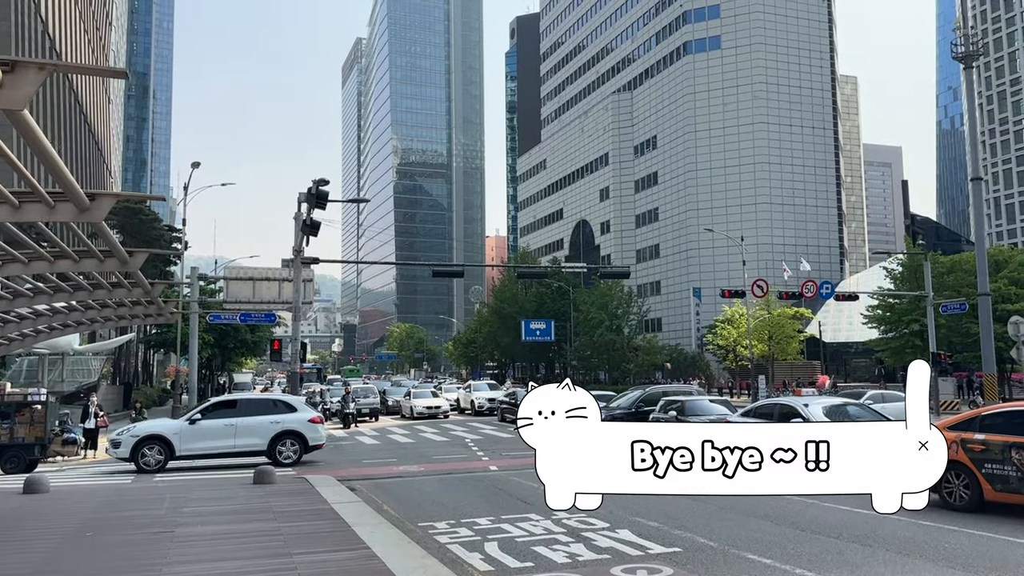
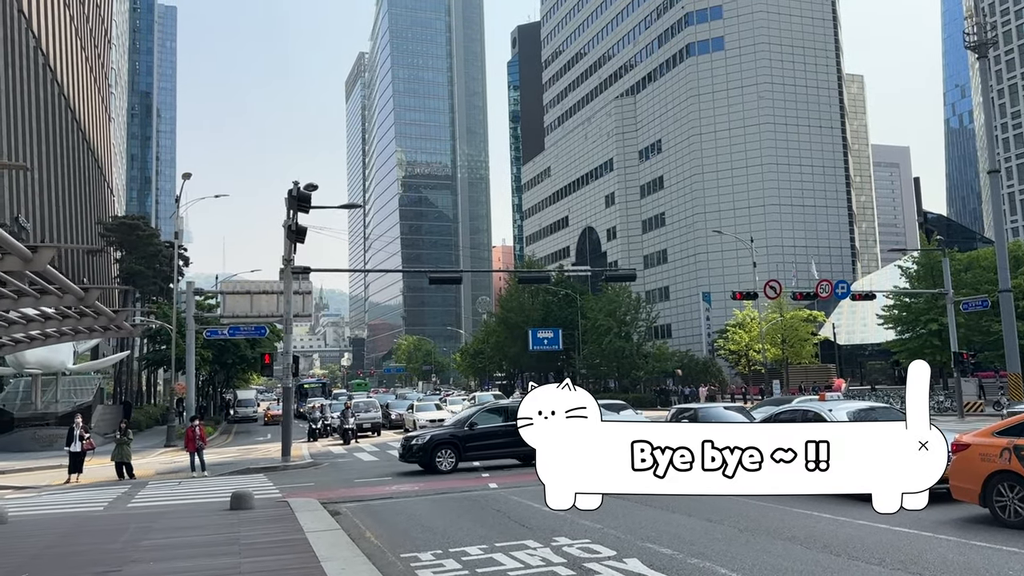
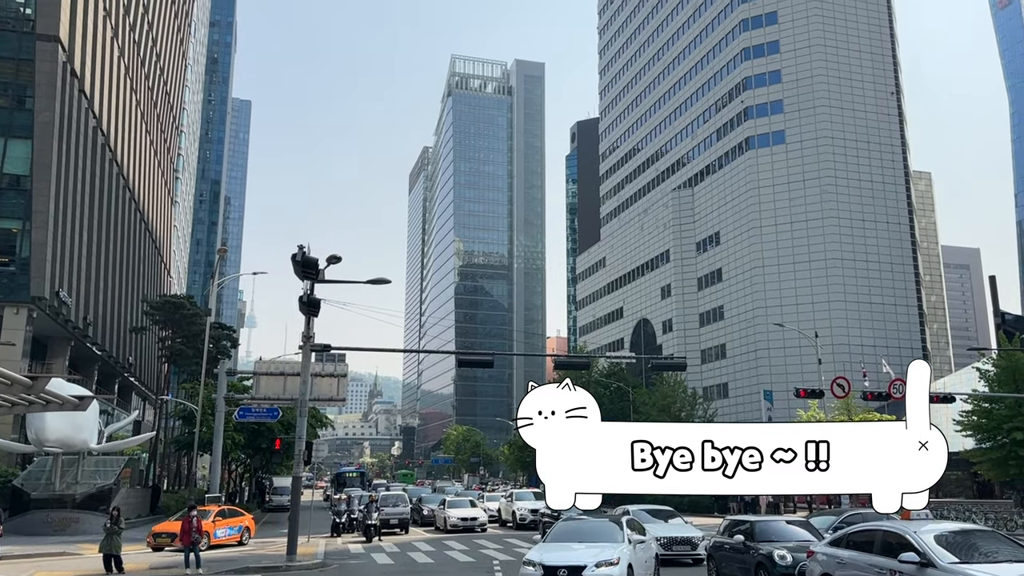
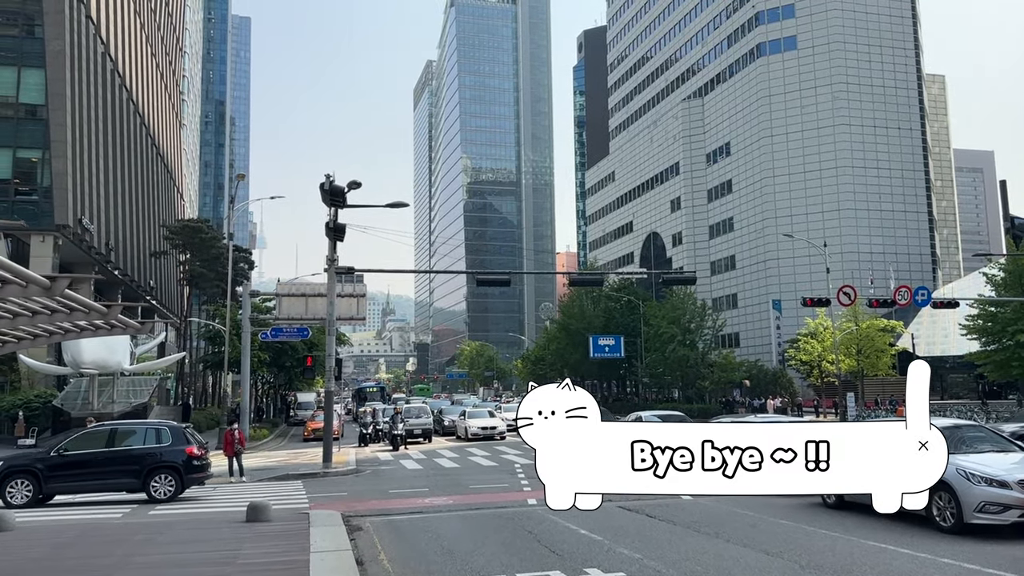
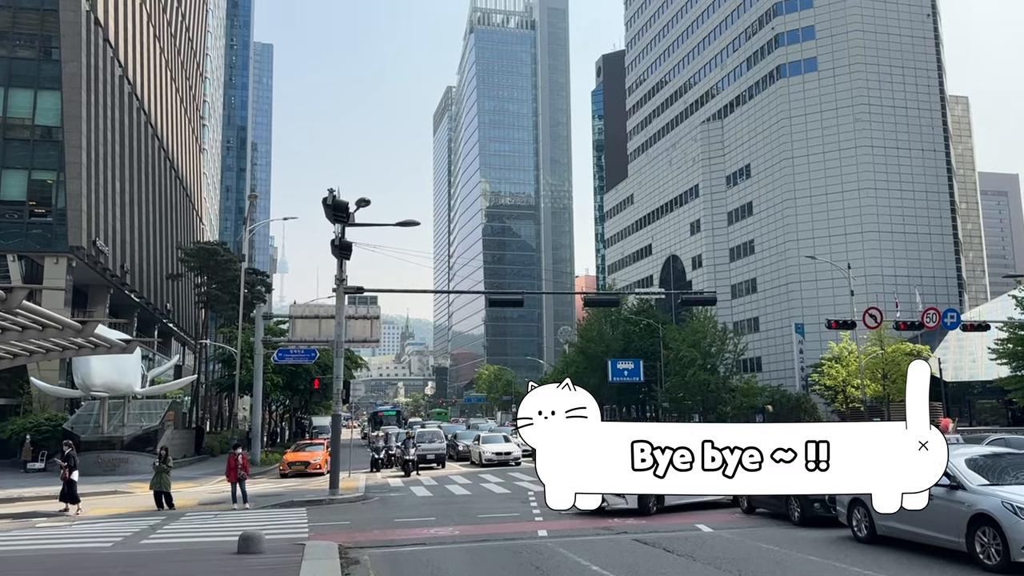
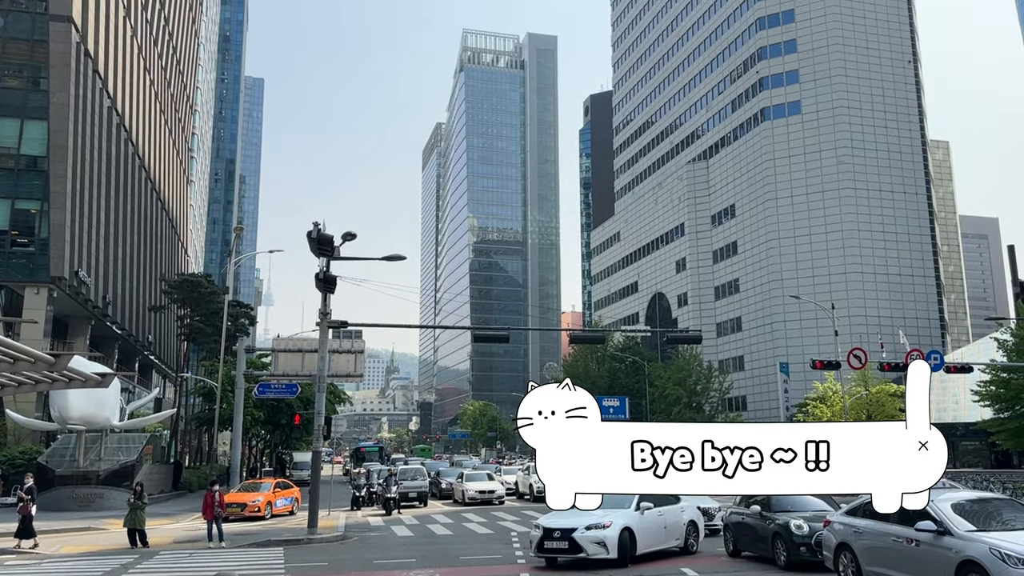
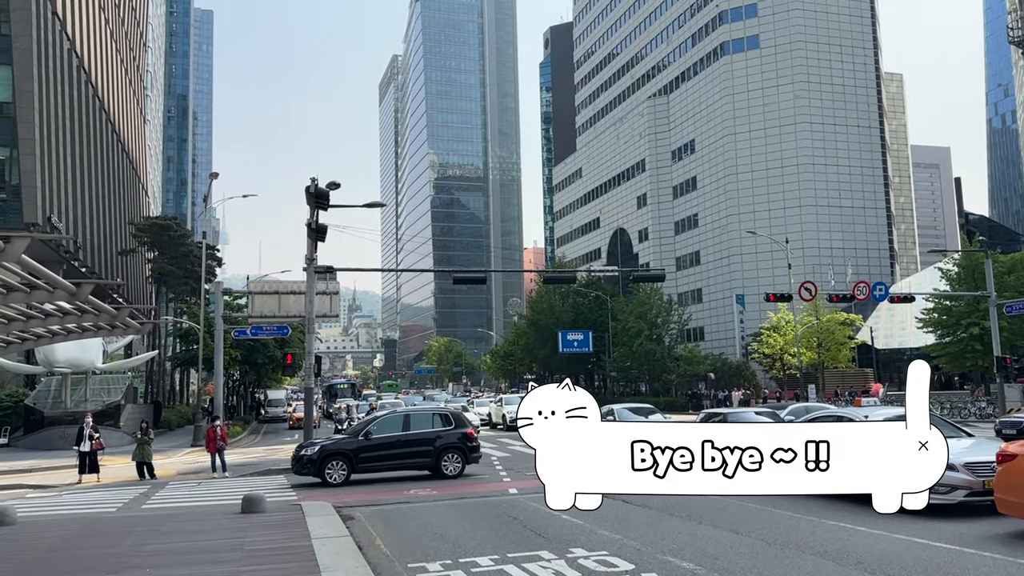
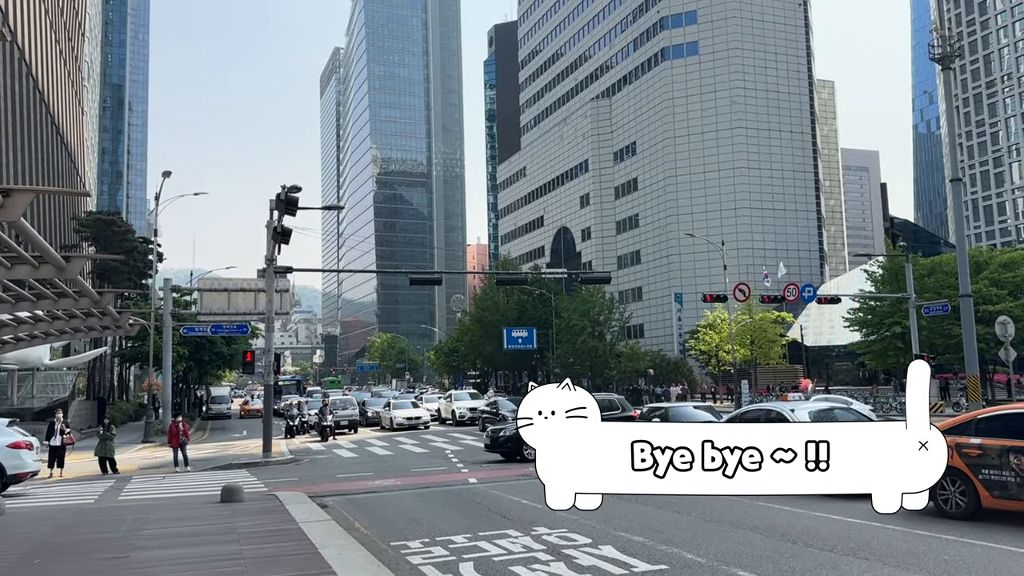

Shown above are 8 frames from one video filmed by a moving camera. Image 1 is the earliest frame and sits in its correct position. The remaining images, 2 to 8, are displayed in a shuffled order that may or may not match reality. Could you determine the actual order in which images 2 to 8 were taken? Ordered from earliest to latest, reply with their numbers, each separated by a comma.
8, 2, 7, 4, 5, 6, 3
